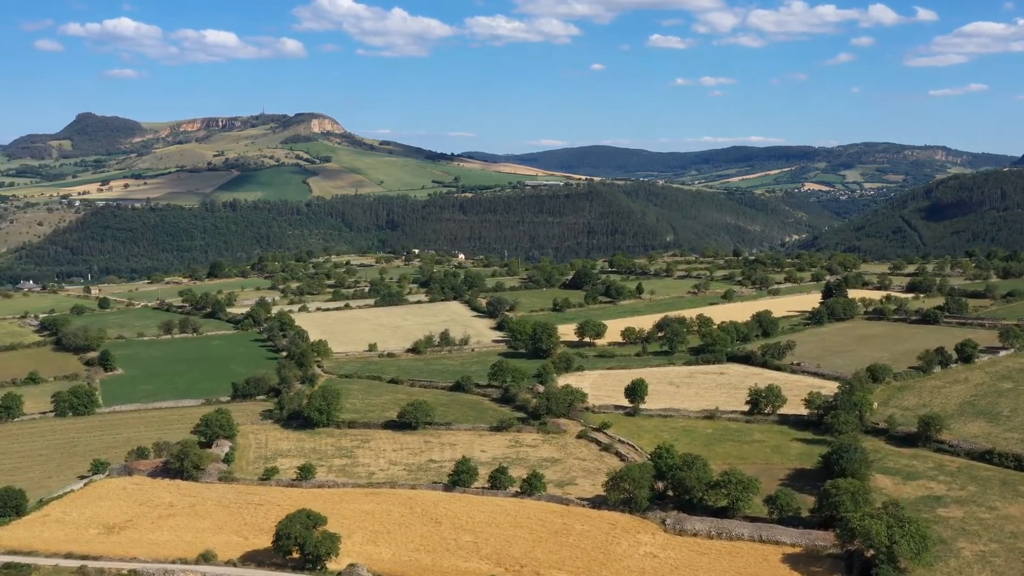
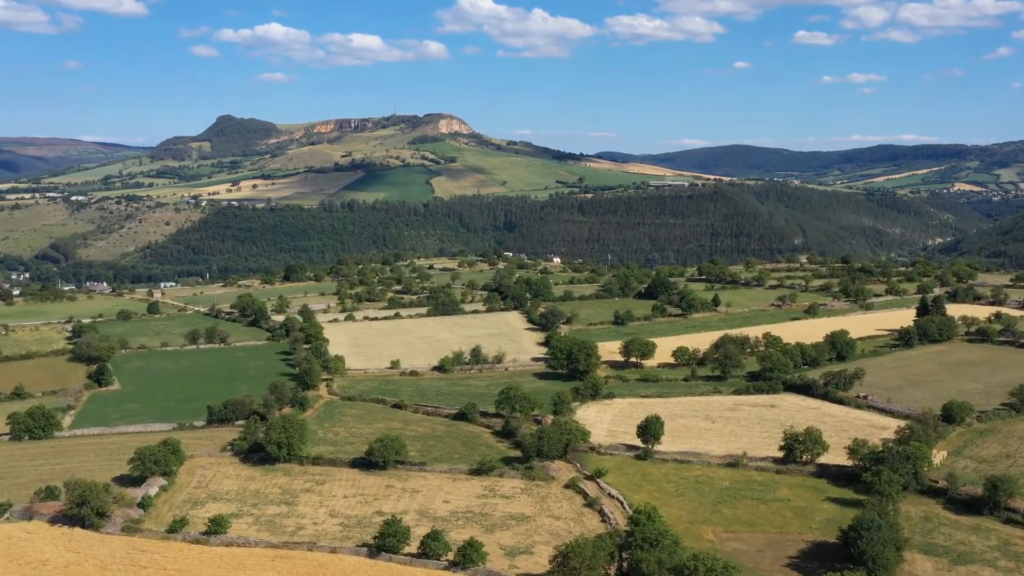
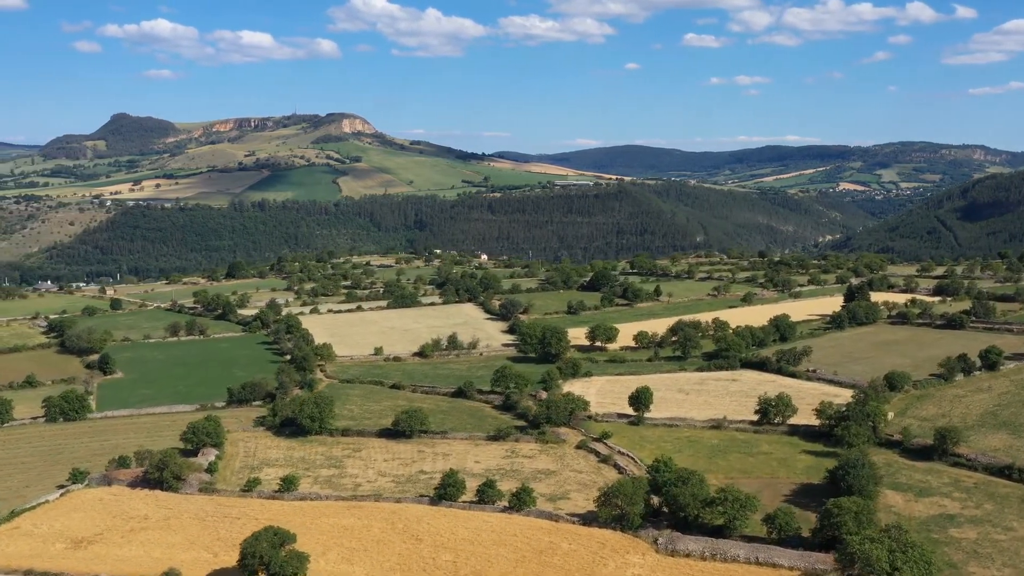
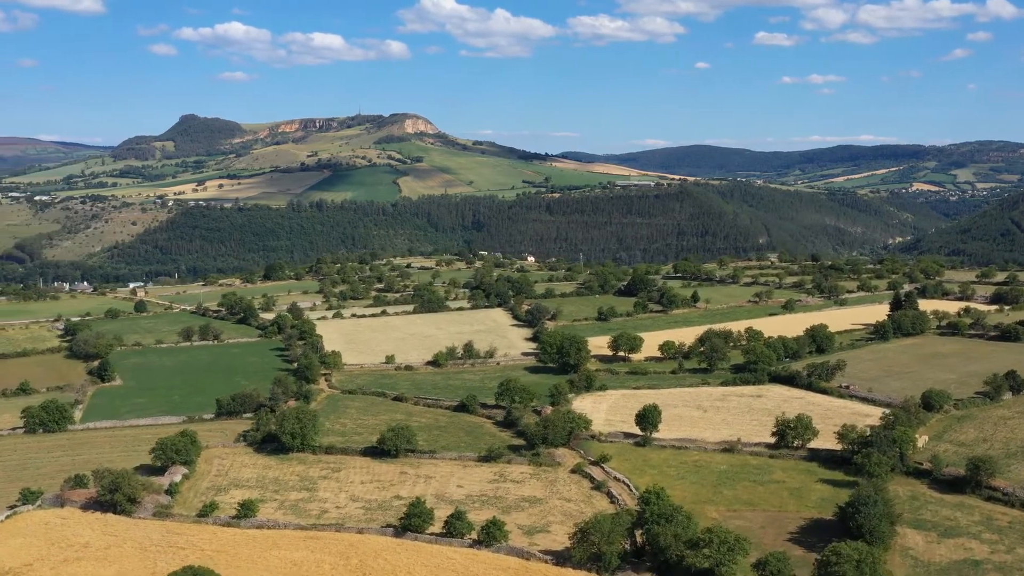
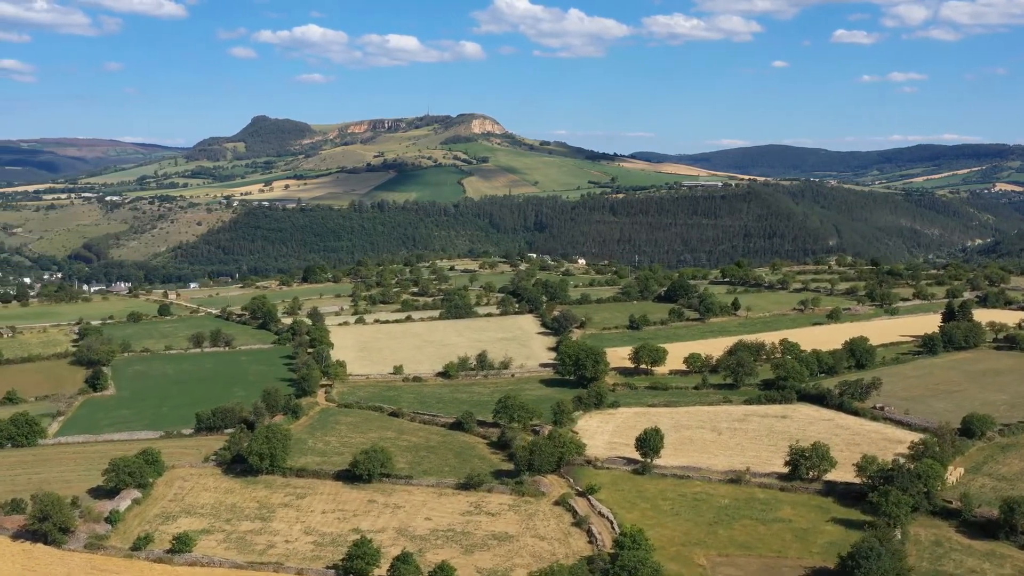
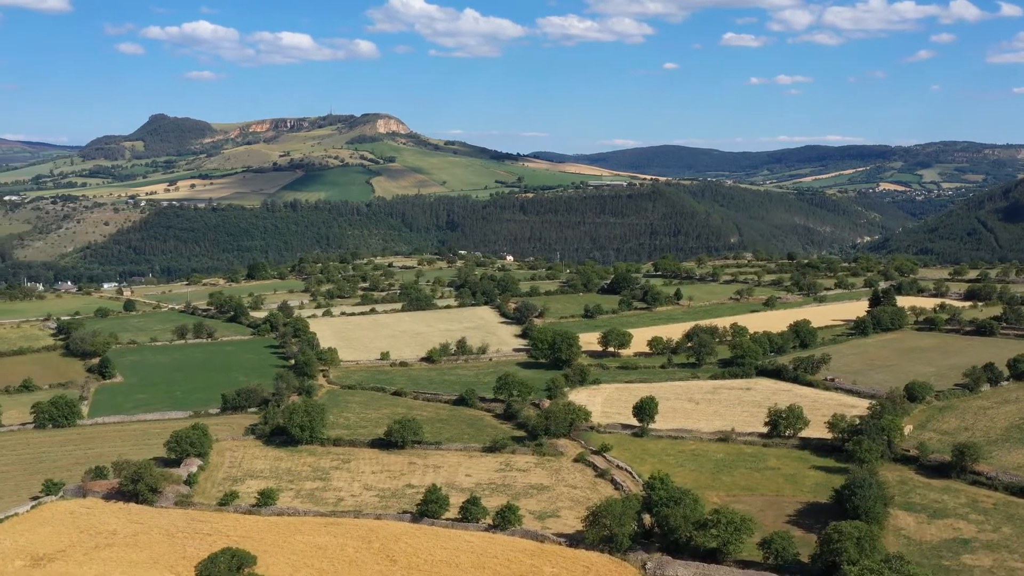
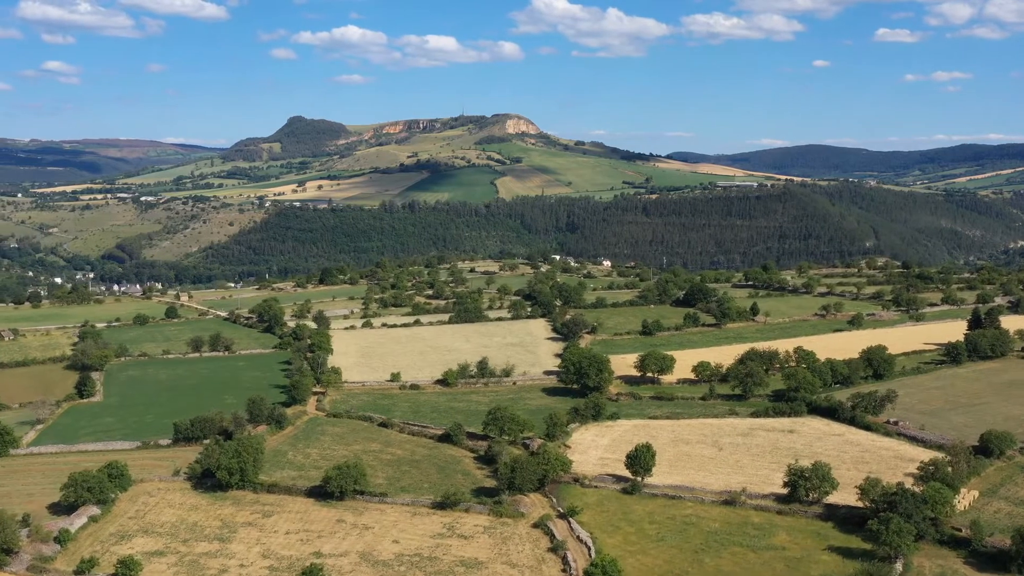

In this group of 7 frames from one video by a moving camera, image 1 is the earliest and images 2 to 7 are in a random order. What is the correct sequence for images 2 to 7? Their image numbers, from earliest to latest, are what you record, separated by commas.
3, 6, 4, 2, 5, 7
